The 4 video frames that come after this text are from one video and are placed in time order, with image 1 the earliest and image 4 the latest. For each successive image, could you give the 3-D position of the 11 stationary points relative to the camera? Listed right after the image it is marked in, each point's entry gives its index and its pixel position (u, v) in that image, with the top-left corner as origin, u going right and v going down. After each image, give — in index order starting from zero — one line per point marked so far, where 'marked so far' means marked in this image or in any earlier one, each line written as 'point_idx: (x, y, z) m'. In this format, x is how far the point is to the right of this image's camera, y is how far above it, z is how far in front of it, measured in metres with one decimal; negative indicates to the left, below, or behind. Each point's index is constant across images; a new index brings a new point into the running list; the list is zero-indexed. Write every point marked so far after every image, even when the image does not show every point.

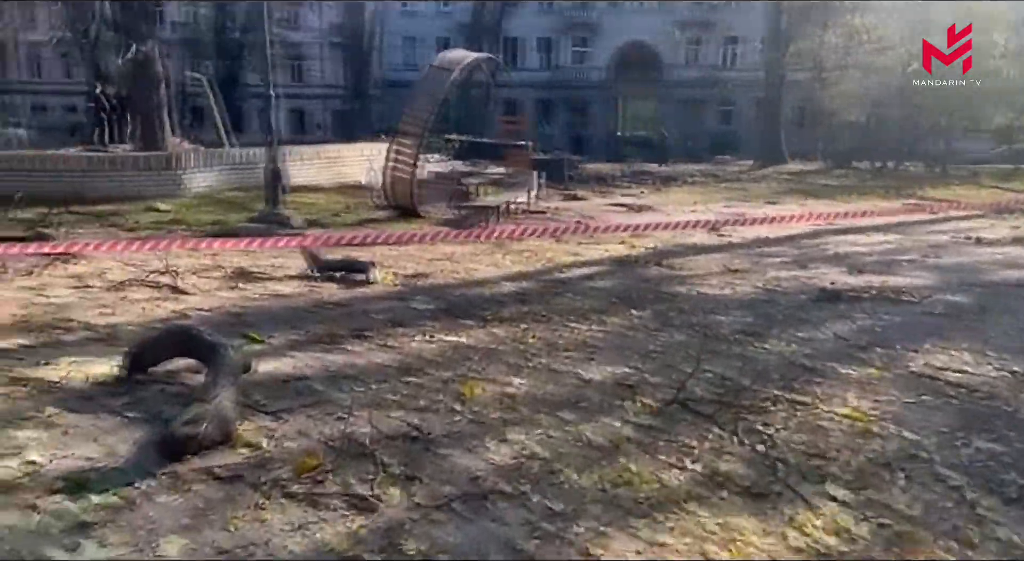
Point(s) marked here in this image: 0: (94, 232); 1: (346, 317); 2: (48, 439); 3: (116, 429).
0: (-5.5, +0.6, +11.1) m
1: (-1.3, -0.3, +6.8) m
2: (-2.4, -0.8, +4.3) m
3: (-2.1, -0.8, +4.4) m
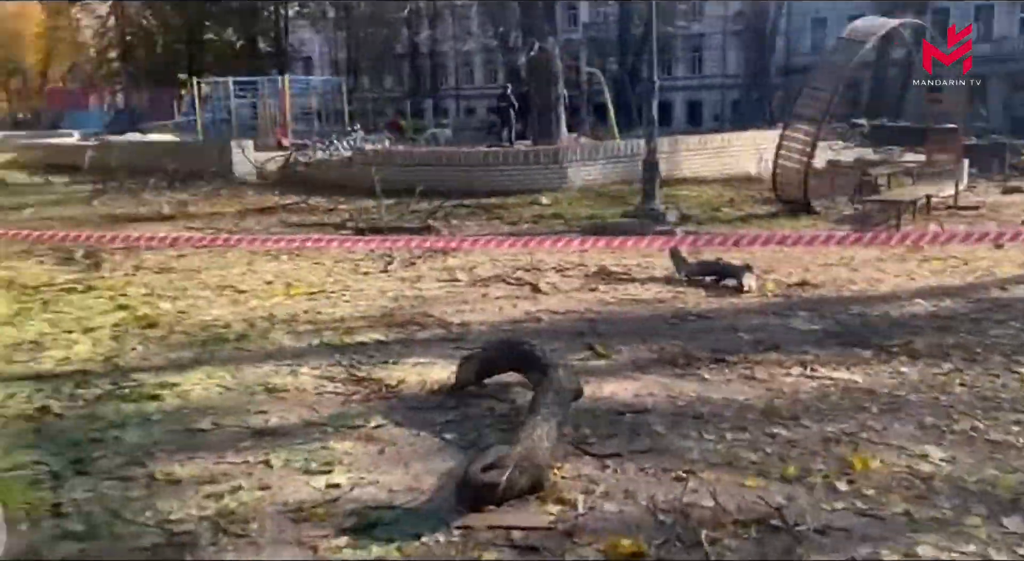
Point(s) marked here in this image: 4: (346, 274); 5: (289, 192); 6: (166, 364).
0: (-0.5, +0.8, +11.4) m
1: (+1.3, -0.4, +5.7) m
2: (-0.7, -0.8, +3.9) m
3: (-0.4, -0.8, +3.9) m
4: (-1.6, +0.1, +8.2) m
5: (-4.2, +1.6, +15.8) m
6: (-2.2, -0.5, +5.5) m
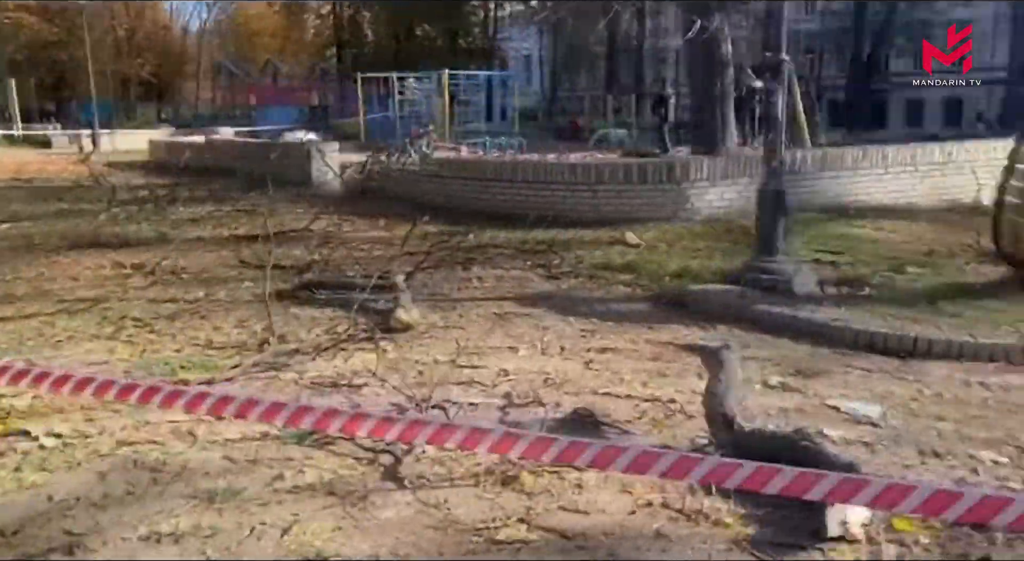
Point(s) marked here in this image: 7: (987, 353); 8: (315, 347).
0: (-0.2, 0.0, +7.6) m
1: (+0.1, -1.2, +1.7) m
2: (-2.4, -1.5, +0.4) m
3: (-2.1, -1.5, +0.4) m
4: (-2.2, -0.6, +4.8) m
5: (-2.7, +1.1, +12.8) m
6: (-3.5, -1.2, +2.3) m
7: (+3.2, -0.5, +5.6) m
8: (-1.2, -0.4, +5.5) m
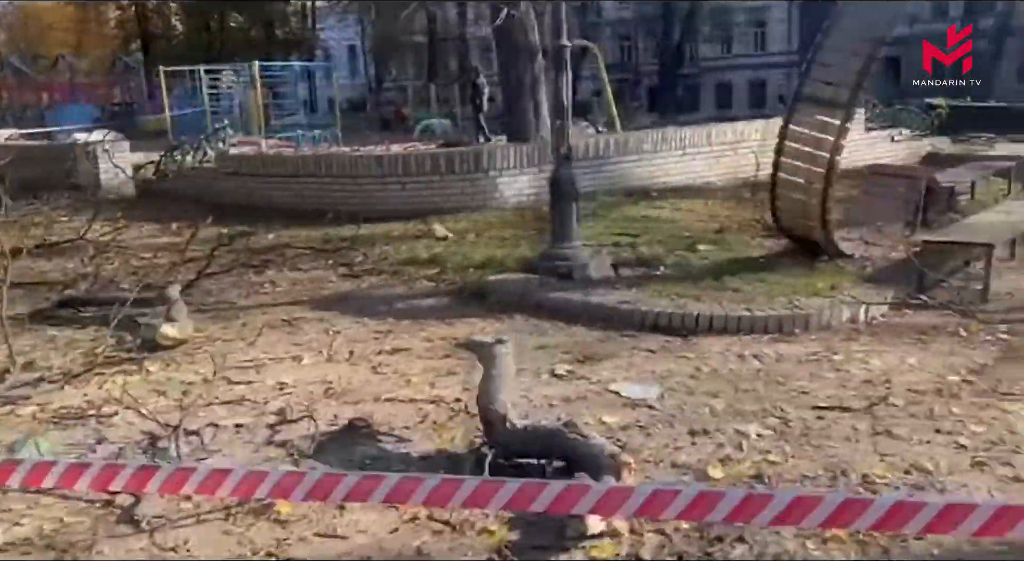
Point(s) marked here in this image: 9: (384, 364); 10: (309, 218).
0: (-2.0, 0.0, +7.1) m
1: (-0.5, -1.2, +1.4) m
2: (-2.7, -1.7, -0.3) m
3: (-2.4, -1.7, -0.2) m
4: (-3.3, -0.8, +4.1) m
5: (-5.4, +0.9, +11.8) m
6: (-4.1, -1.4, +1.4) m
7: (+1.7, -0.3, +5.8) m
8: (-2.5, -0.5, +5.0) m
9: (-0.8, -0.5, +5.3) m
10: (-3.1, +0.8, +10.6) m
